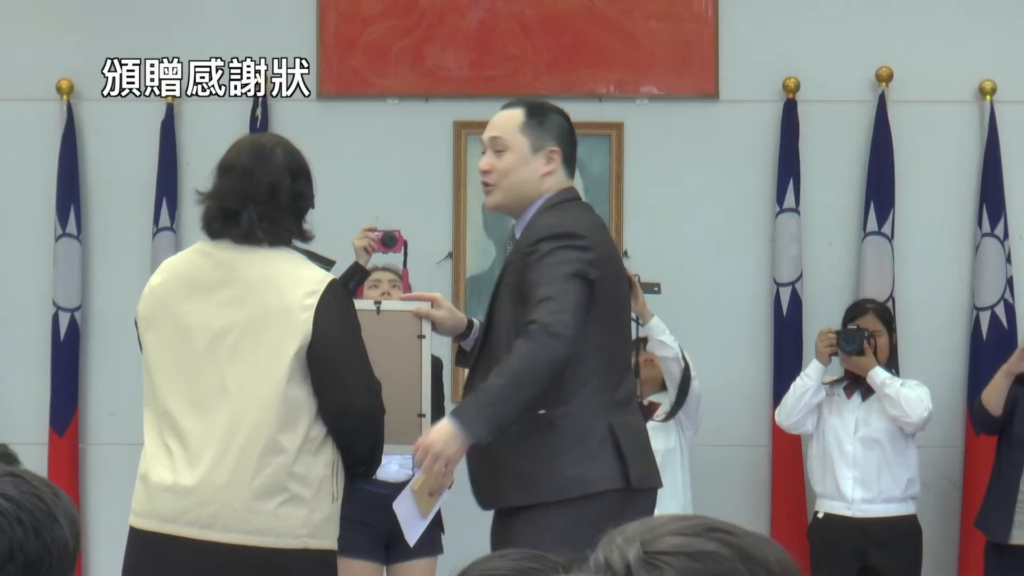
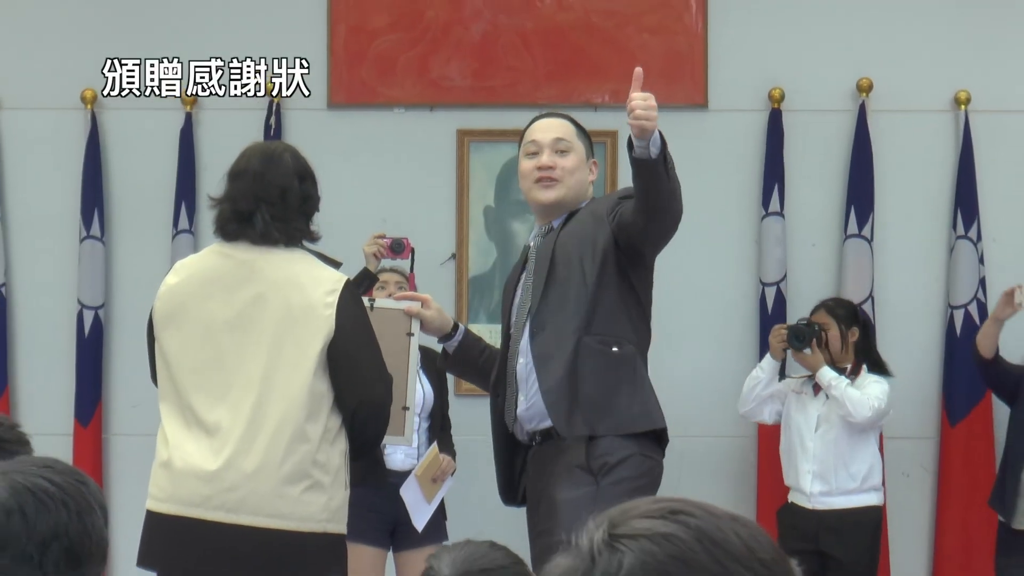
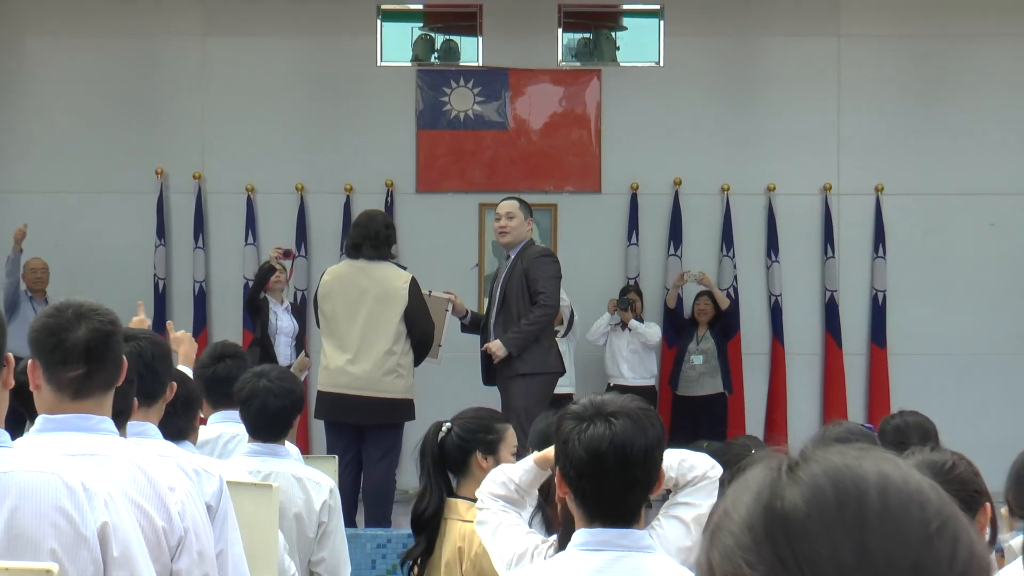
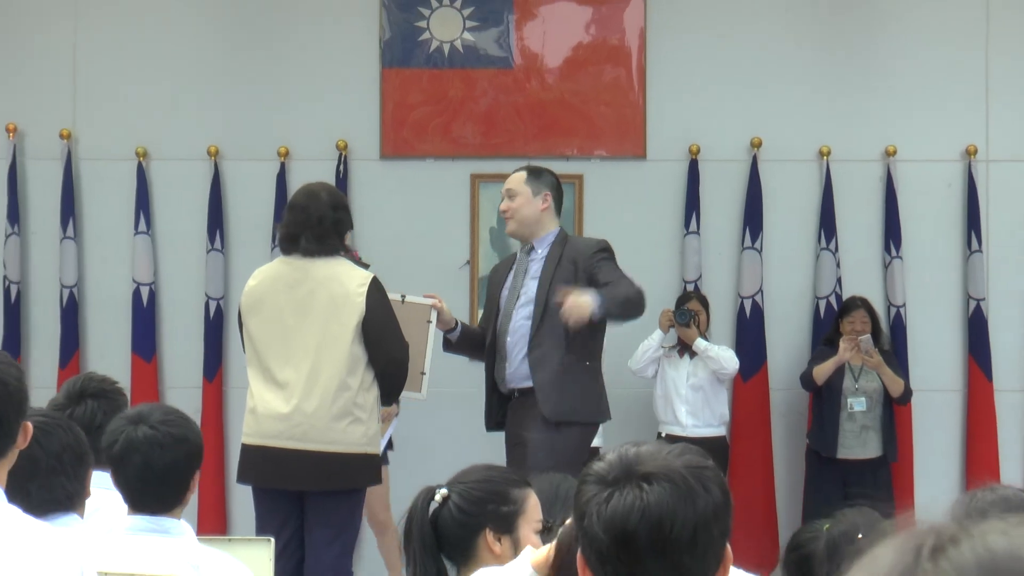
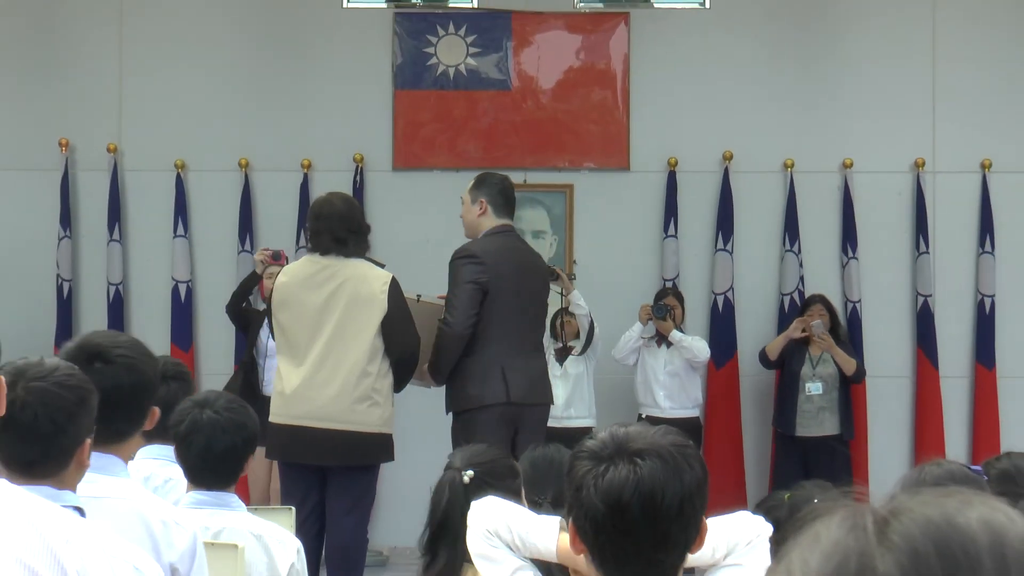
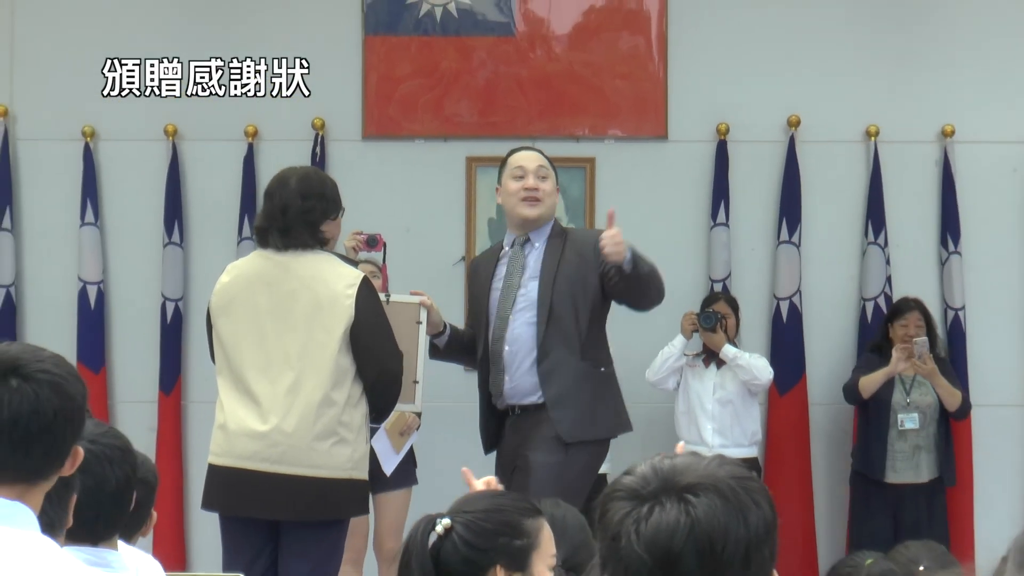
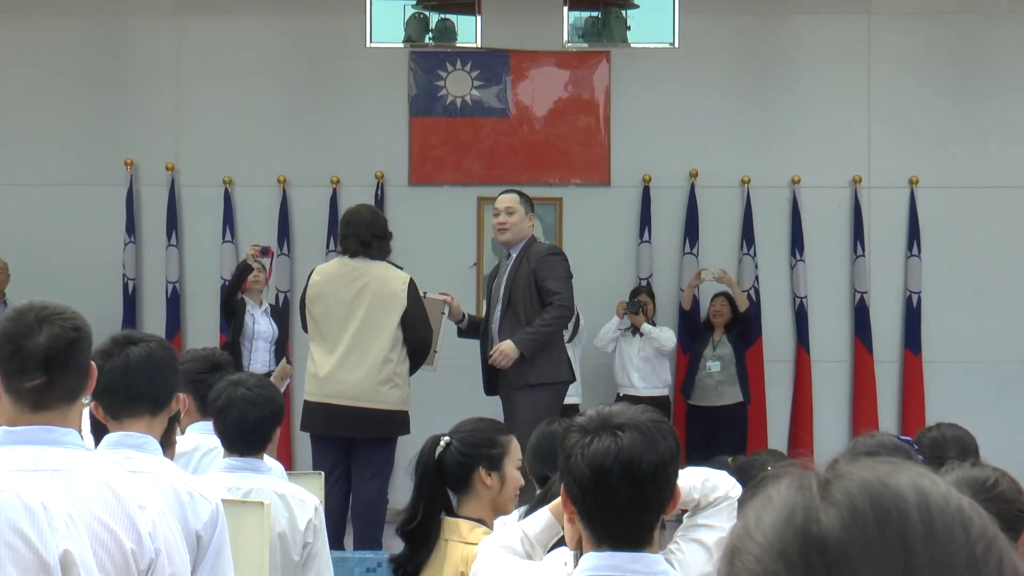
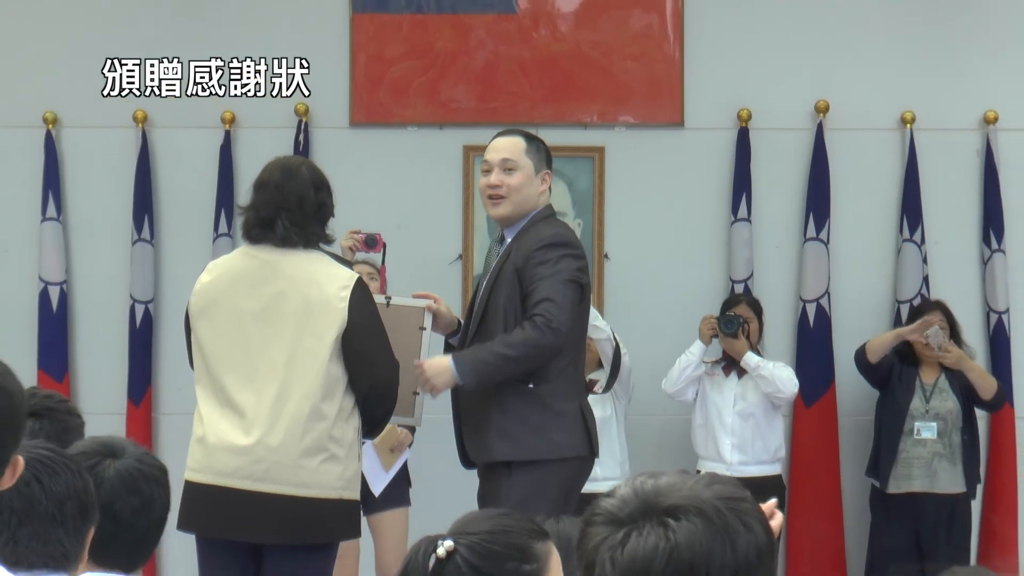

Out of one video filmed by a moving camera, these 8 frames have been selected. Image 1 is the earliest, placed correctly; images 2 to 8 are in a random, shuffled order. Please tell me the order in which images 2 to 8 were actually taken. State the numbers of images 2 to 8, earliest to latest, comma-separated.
2, 8, 6, 4, 5, 7, 3
